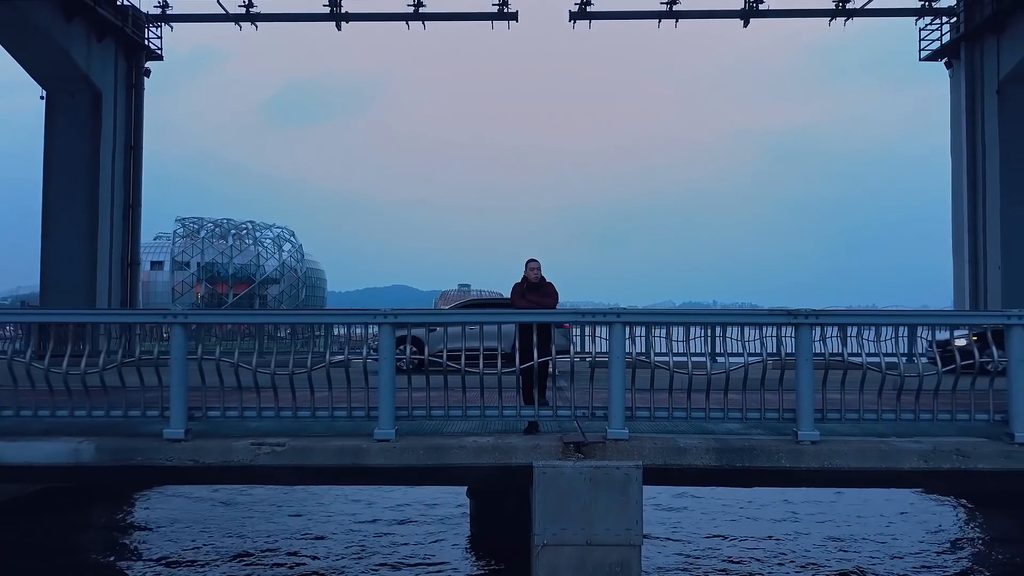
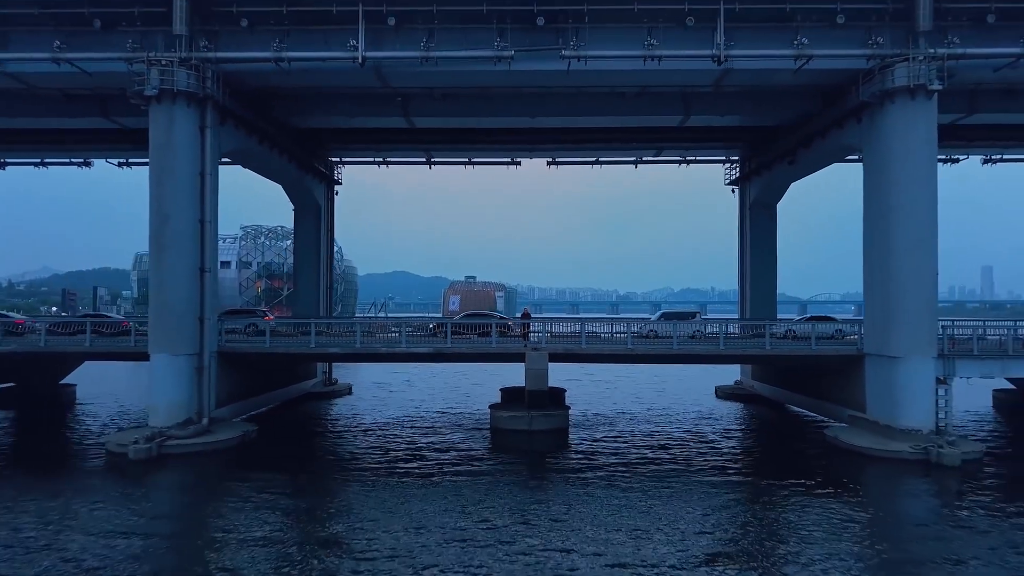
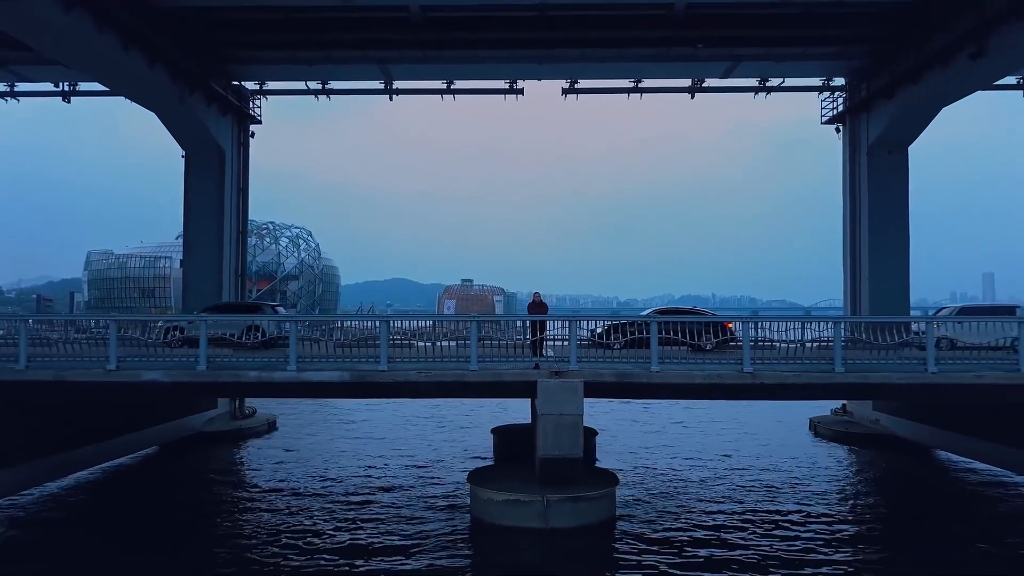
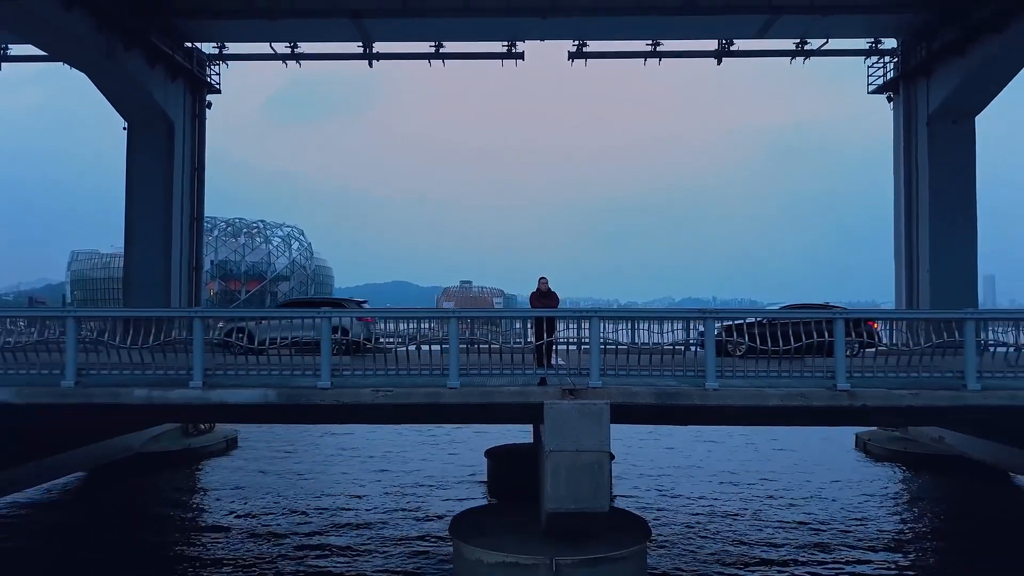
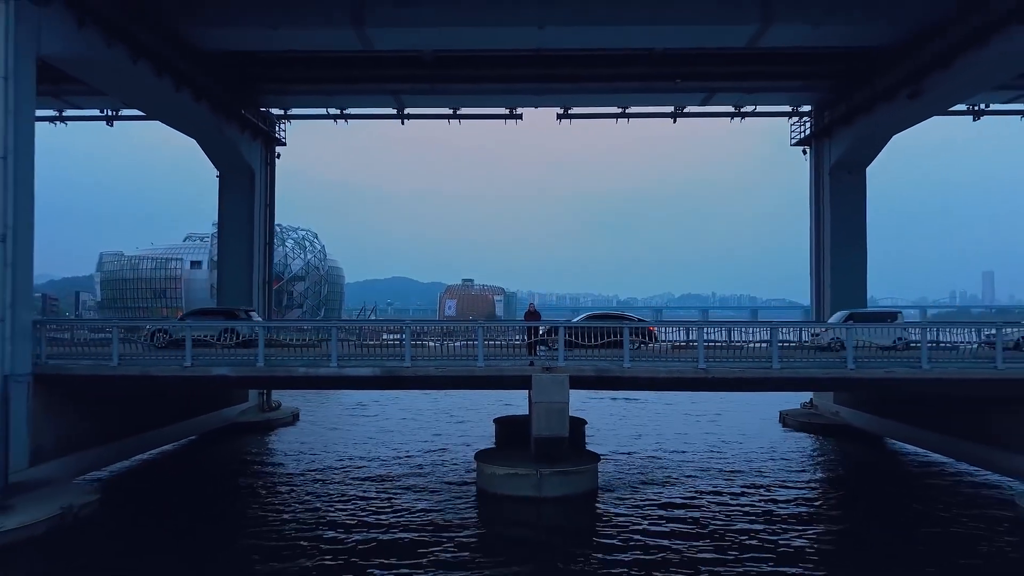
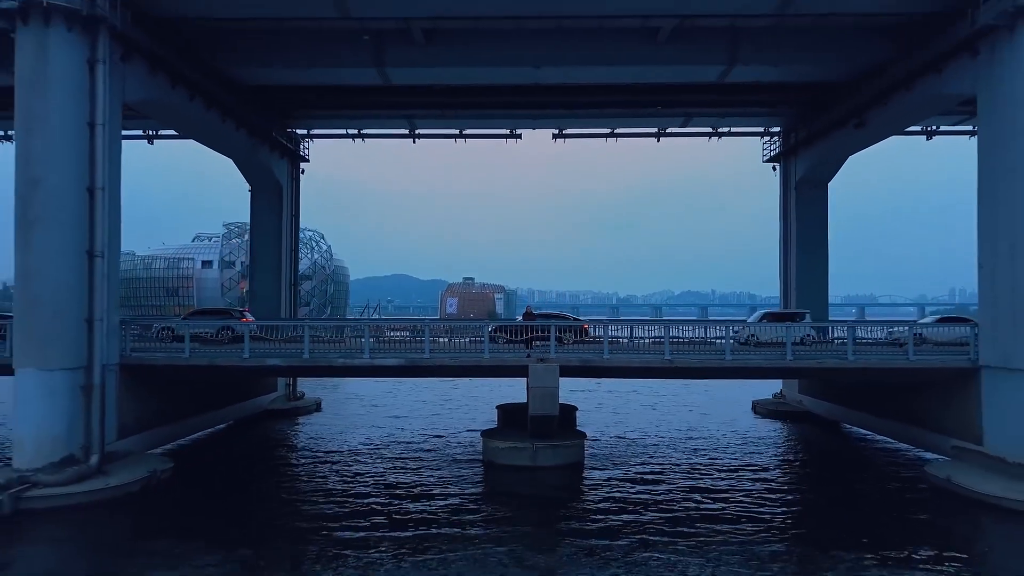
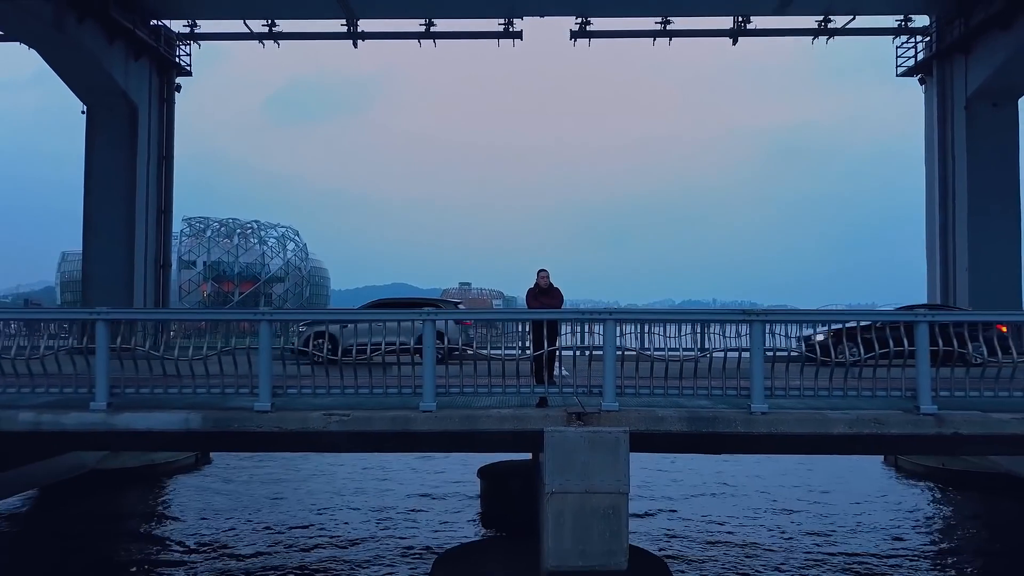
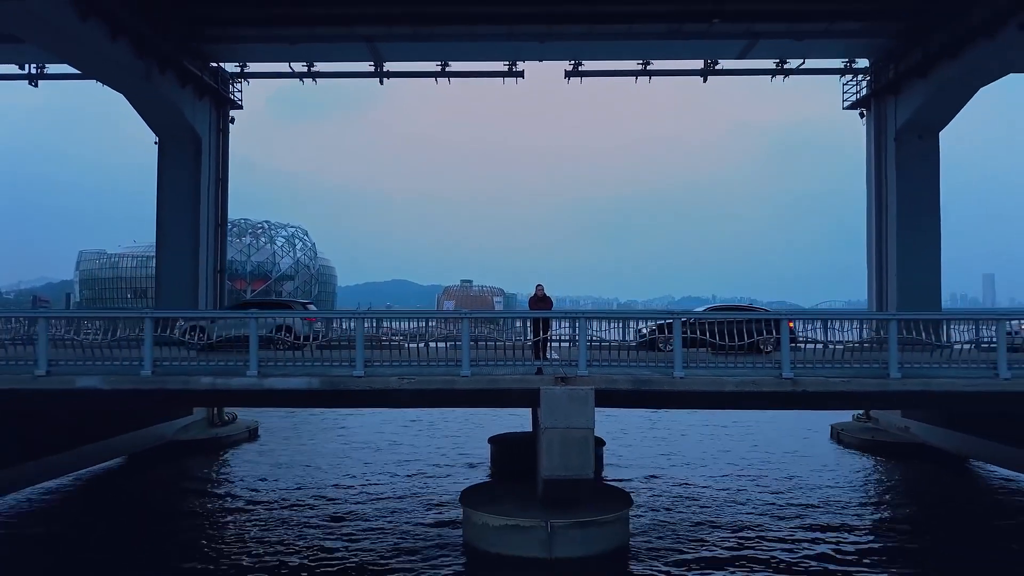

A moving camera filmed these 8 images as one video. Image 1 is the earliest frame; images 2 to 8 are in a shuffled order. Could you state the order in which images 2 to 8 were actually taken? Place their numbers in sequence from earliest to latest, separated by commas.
7, 4, 8, 3, 5, 6, 2
